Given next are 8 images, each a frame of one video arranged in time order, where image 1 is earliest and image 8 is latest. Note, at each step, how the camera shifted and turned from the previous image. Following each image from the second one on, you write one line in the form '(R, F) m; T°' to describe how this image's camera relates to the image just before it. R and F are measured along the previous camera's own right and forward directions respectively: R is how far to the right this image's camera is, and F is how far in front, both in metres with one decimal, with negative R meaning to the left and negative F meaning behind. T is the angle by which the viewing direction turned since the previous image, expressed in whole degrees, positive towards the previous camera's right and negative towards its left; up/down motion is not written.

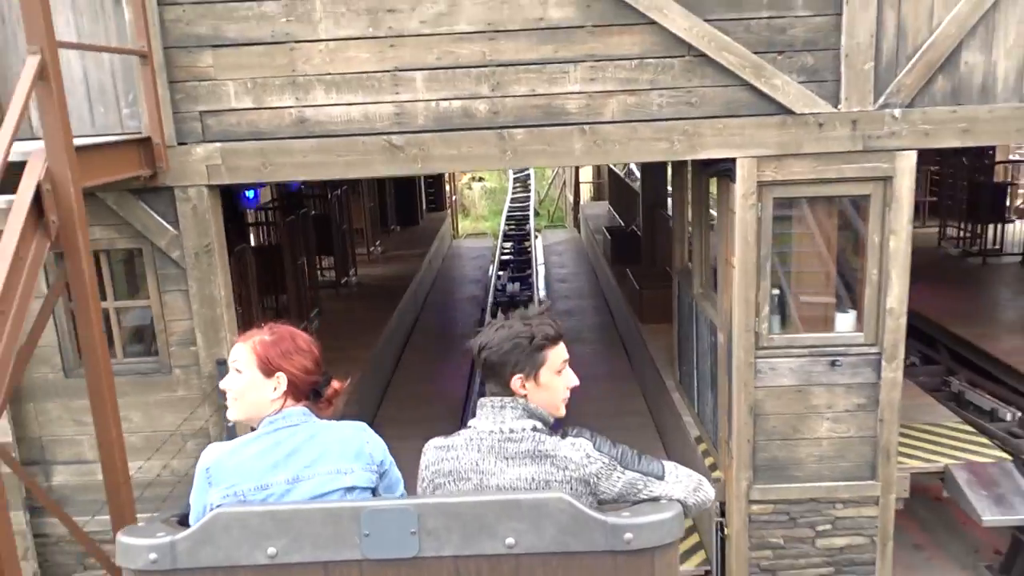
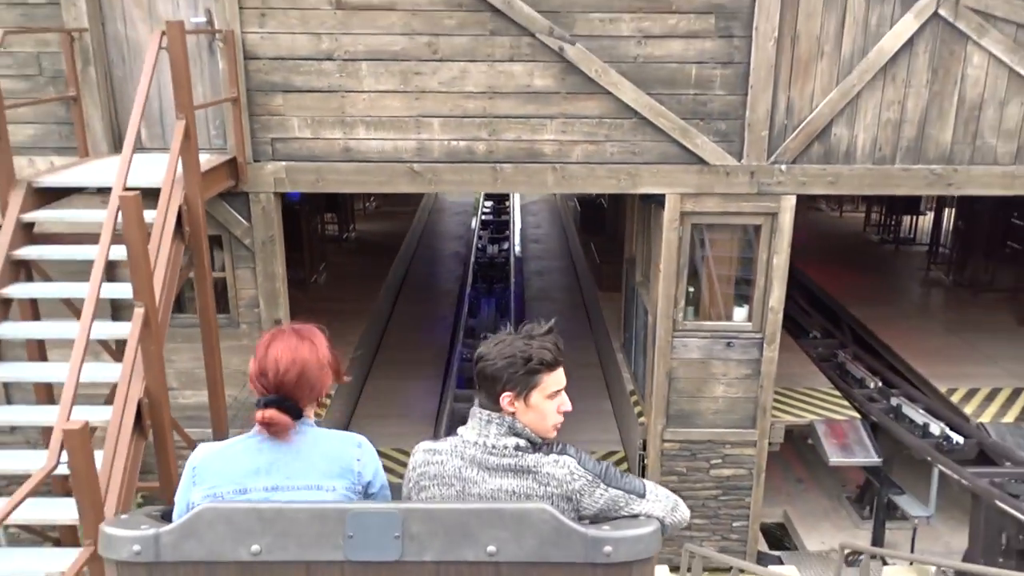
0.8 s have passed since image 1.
(-0.1, -1.4) m; +2°
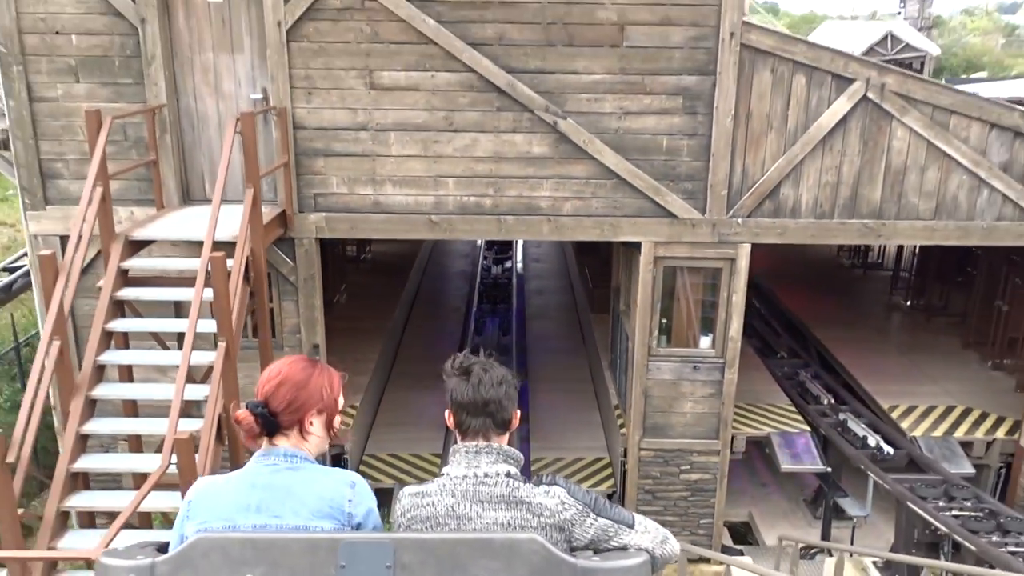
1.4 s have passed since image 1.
(0.0, -1.1) m; 0°
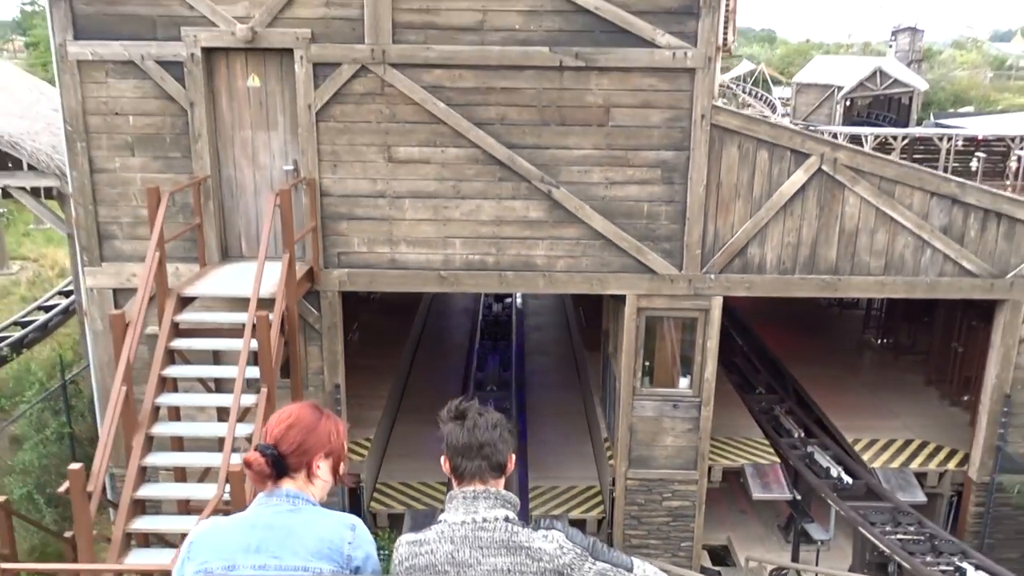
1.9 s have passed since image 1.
(0.0, -0.9) m; 0°
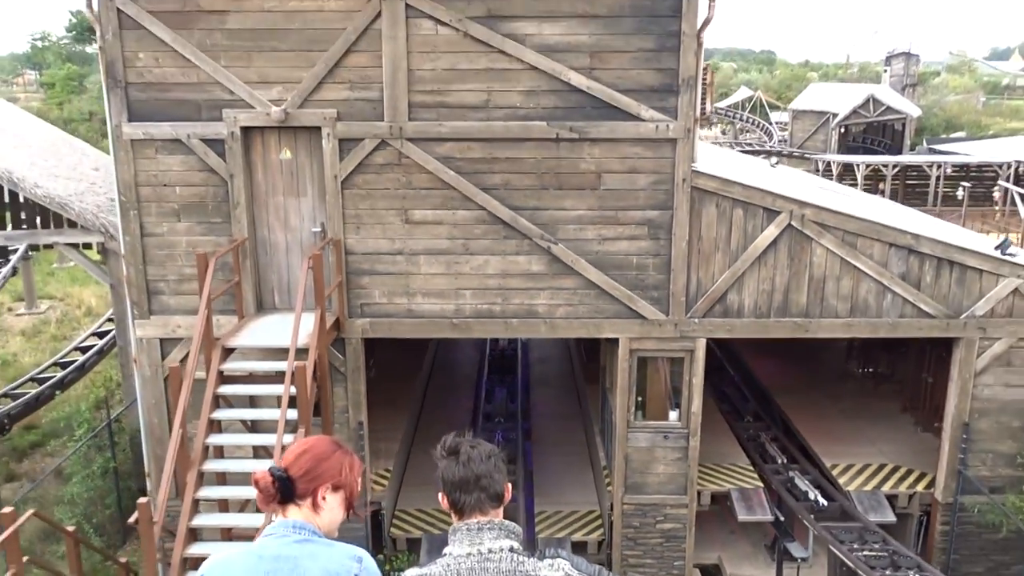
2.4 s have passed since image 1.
(0.0, -0.9) m; 0°
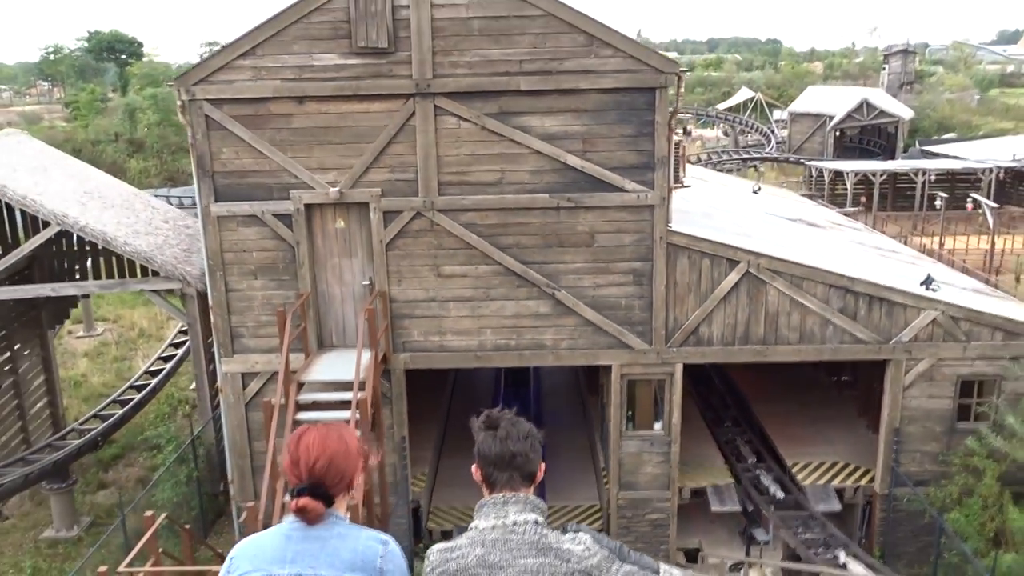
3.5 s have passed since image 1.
(0.0, -1.9) m; -1°
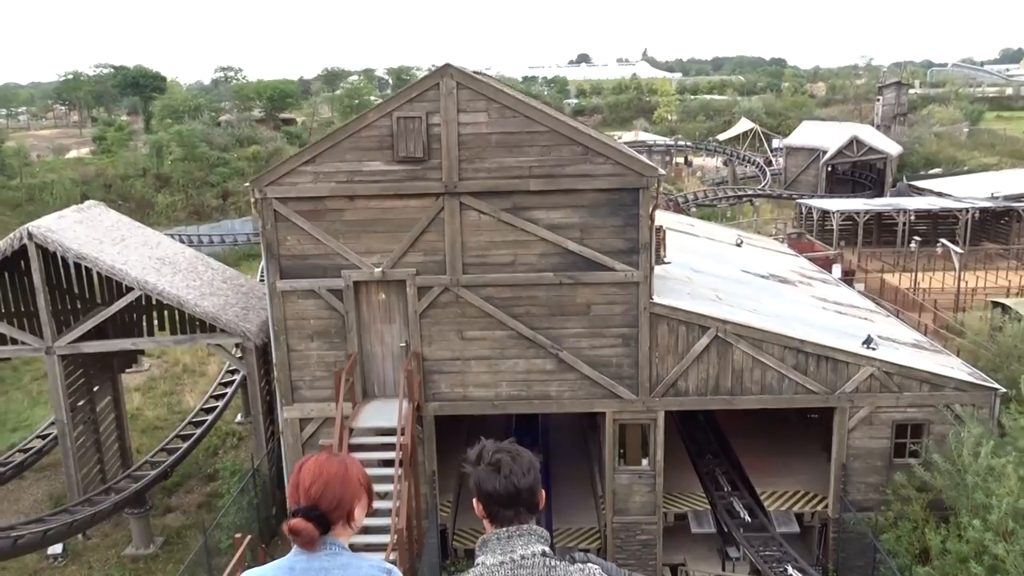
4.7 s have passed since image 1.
(-0.1, -2.1) m; 0°
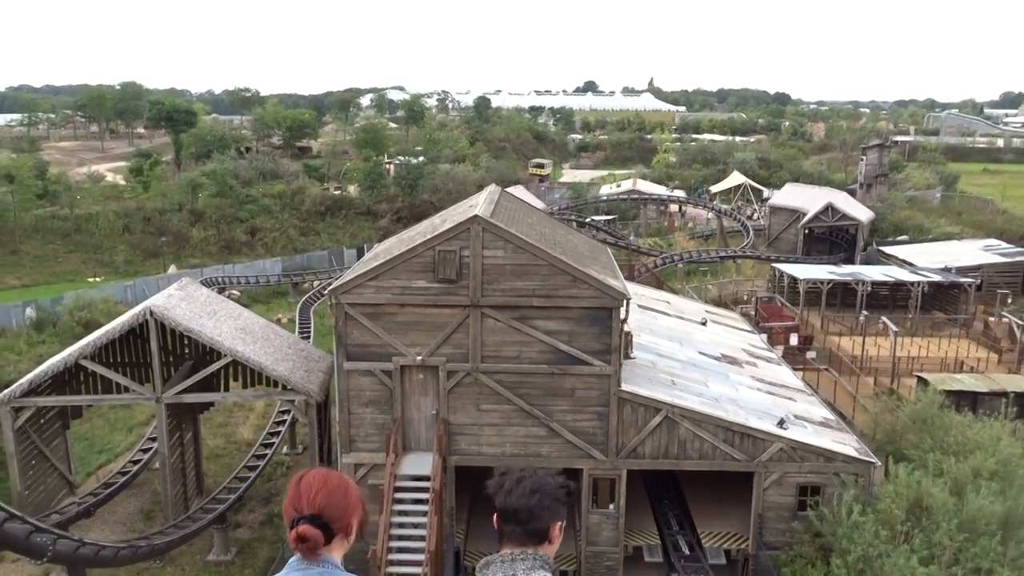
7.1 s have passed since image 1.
(-0.2, -4.2) m; 0°
